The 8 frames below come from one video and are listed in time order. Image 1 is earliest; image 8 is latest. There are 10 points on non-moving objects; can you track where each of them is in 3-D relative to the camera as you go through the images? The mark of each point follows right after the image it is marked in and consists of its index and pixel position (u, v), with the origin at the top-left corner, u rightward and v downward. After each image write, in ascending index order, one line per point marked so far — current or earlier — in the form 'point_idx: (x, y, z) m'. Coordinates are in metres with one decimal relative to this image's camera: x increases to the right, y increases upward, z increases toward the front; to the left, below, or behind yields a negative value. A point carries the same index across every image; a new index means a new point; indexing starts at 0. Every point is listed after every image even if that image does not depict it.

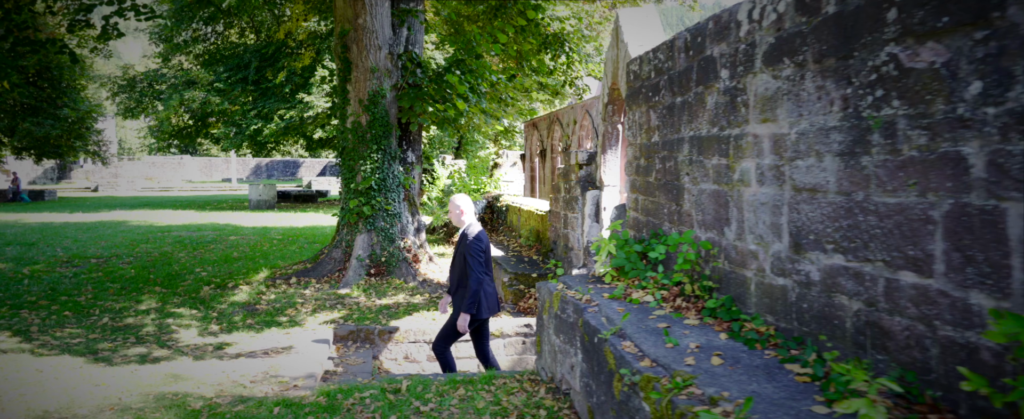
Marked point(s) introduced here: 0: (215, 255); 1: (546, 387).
0: (-5.8, -0.9, +12.5) m
1: (+0.2, -1.3, +4.6) m
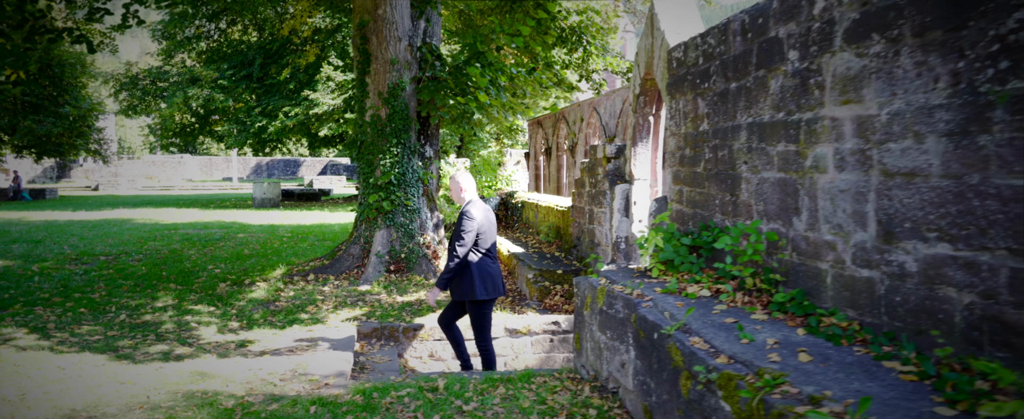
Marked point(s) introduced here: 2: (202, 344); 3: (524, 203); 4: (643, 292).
0: (-5.5, -0.8, +12.3) m
1: (+0.5, -1.2, +4.4) m
2: (-2.9, -1.3, +6.0) m
3: (+0.2, +0.1, +11.9) m
4: (+0.8, -0.5, +4.0) m
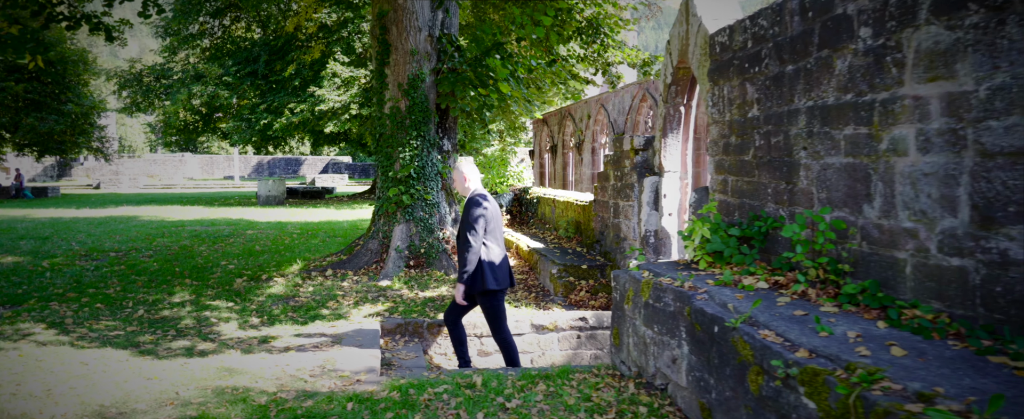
0: (-5.2, -0.7, +12.1) m
1: (+0.8, -1.2, +4.2) m
2: (-2.6, -1.2, +5.9) m
3: (+0.5, +0.2, +11.7) m
4: (+1.1, -0.5, +3.8) m
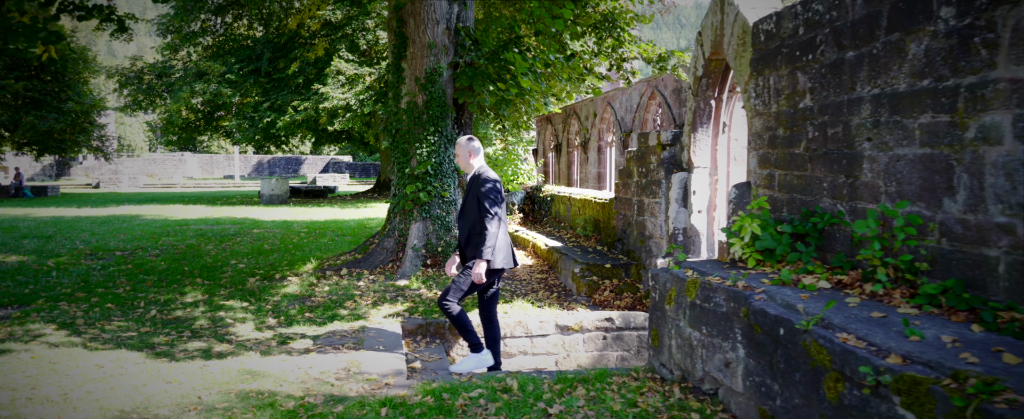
0: (-5.0, -0.7, +11.9) m
1: (+1.1, -1.1, +4.0) m
2: (-2.4, -1.2, +5.7) m
3: (+0.7, +0.2, +11.5) m
4: (+1.3, -0.4, +3.6) m
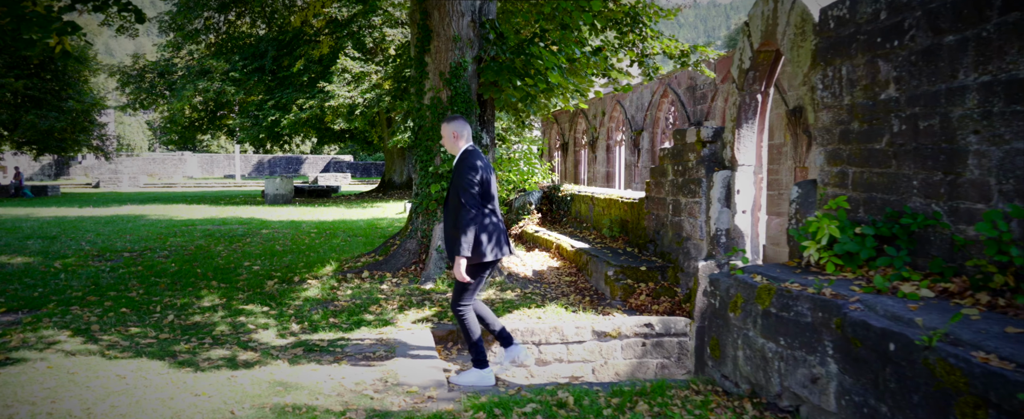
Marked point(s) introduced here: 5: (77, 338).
0: (-4.7, -0.7, +11.6) m
1: (+1.4, -1.1, +3.7) m
2: (-2.1, -1.2, +5.3) m
3: (+1.1, +0.2, +11.2) m
4: (+1.7, -0.4, +3.3) m
5: (-3.6, -1.1, +5.3) m
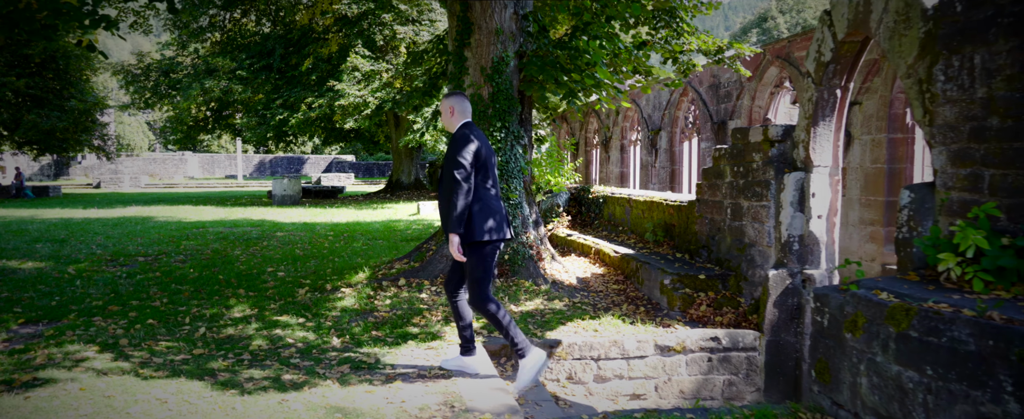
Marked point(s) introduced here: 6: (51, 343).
0: (-4.2, -0.7, +11.1) m
1: (+1.9, -1.2, +3.3) m
2: (-1.5, -1.2, +4.9) m
3: (+1.6, +0.2, +10.7) m
4: (+2.2, -0.5, +2.9) m
5: (-3.1, -1.1, +4.9) m
6: (-3.8, -1.1, +5.2) m
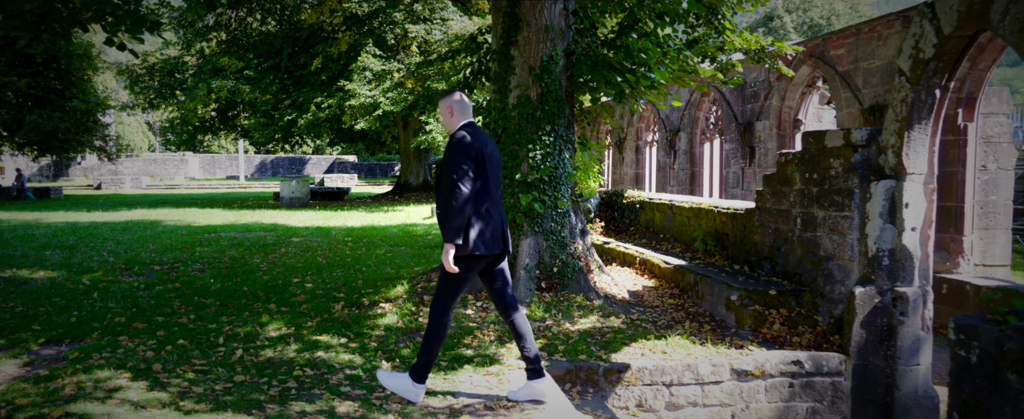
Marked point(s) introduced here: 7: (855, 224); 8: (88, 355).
0: (-3.6, -0.8, +10.7) m
1: (+2.5, -1.3, +2.8) m
2: (-1.0, -1.3, +4.4) m
3: (+2.1, +0.1, +10.3) m
4: (+2.7, -0.6, +2.4) m
5: (-2.6, -1.2, +4.4) m
6: (-3.2, -1.2, +4.7) m
7: (+3.0, -0.1, +5.6) m
8: (-3.4, -1.2, +5.0) m
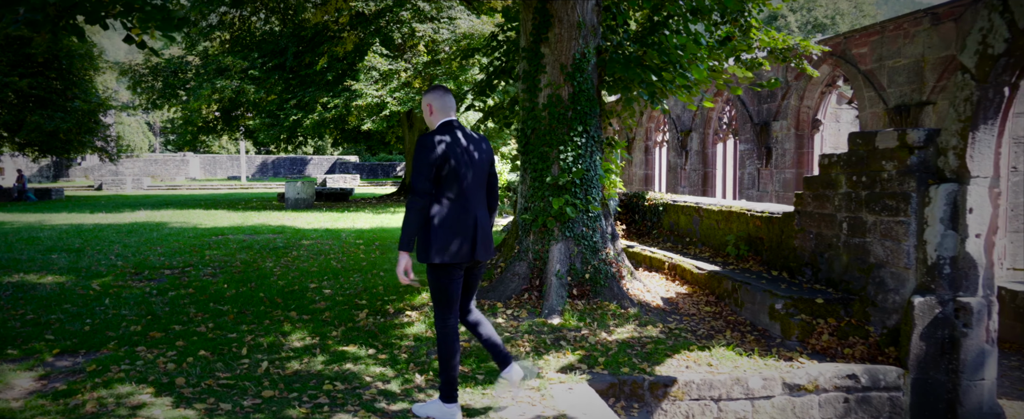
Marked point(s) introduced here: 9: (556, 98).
0: (-3.3, -0.9, +10.4) m
1: (+2.8, -1.3, +2.5) m
2: (-0.7, -1.4, +4.2) m
3: (+2.4, 0.0, +10.0) m
4: (+3.1, -0.6, +2.1) m
5: (-2.3, -1.2, +4.1) m
6: (-2.9, -1.2, +4.4) m
7: (+3.3, -0.2, +5.3) m
8: (-3.0, -1.2, +4.7) m
9: (+0.5, +1.1, +6.5) m
